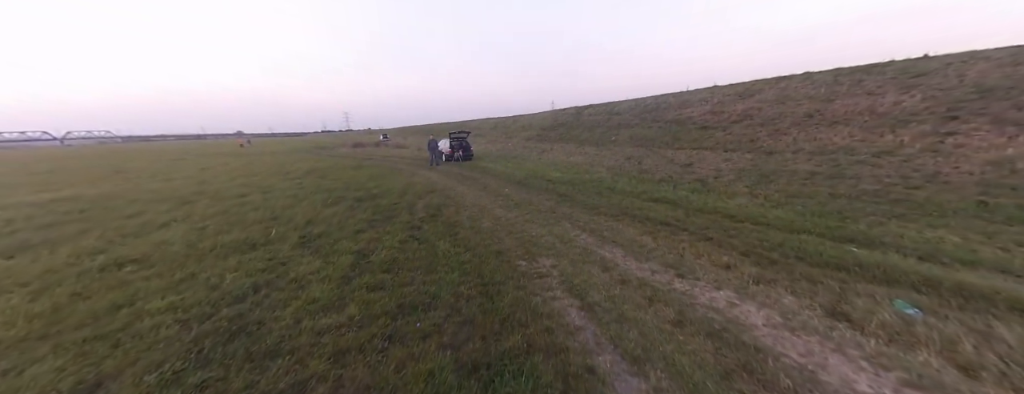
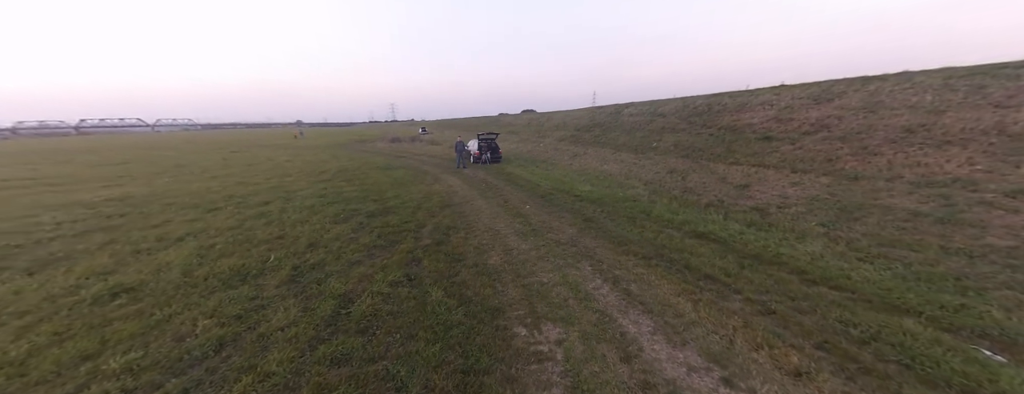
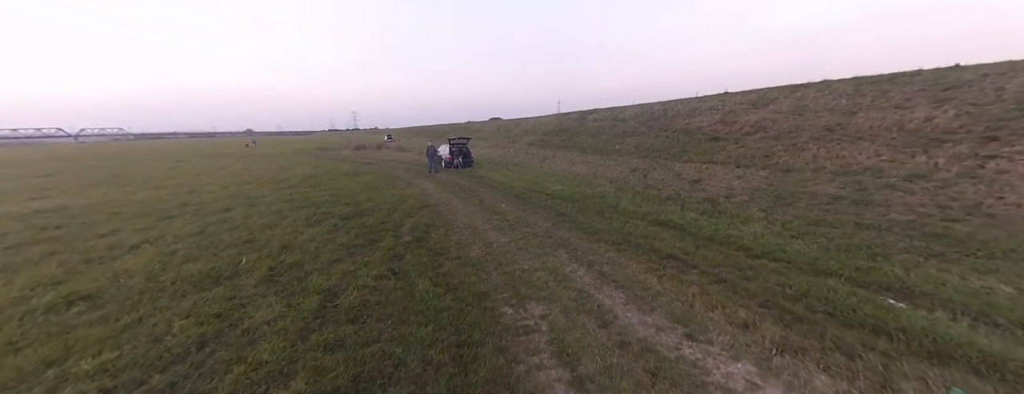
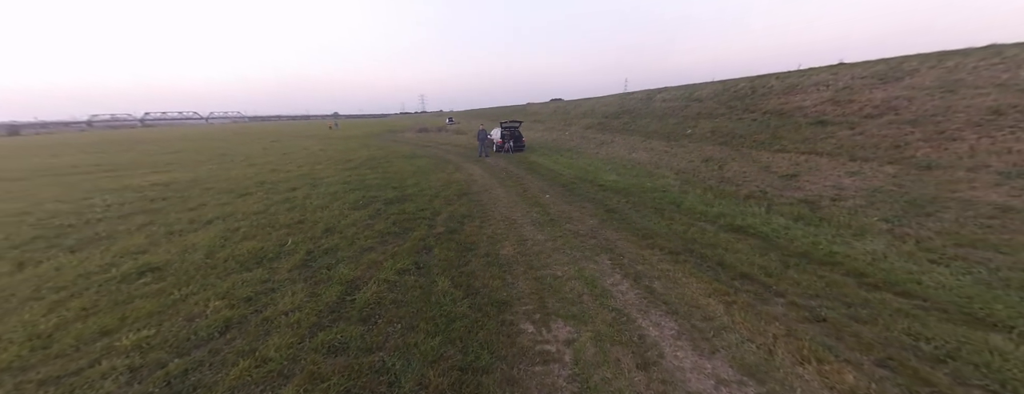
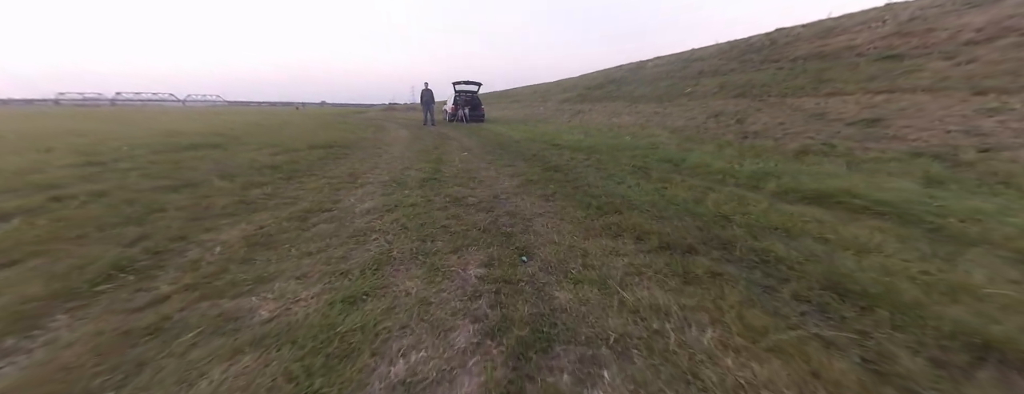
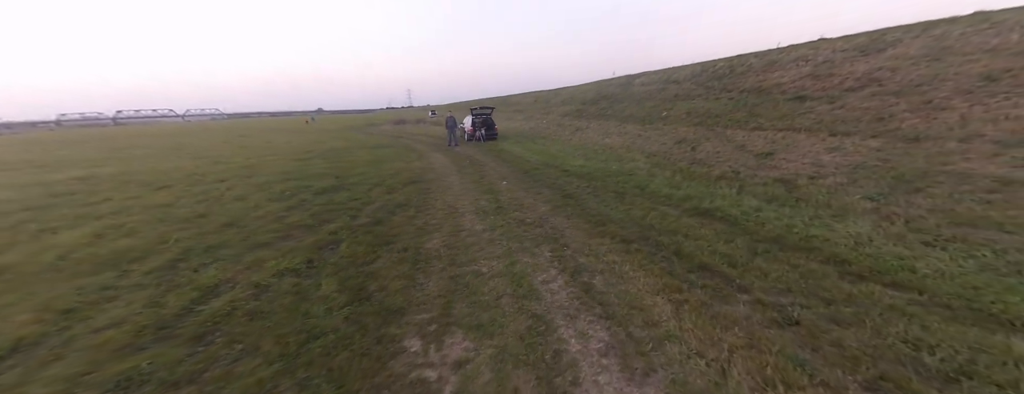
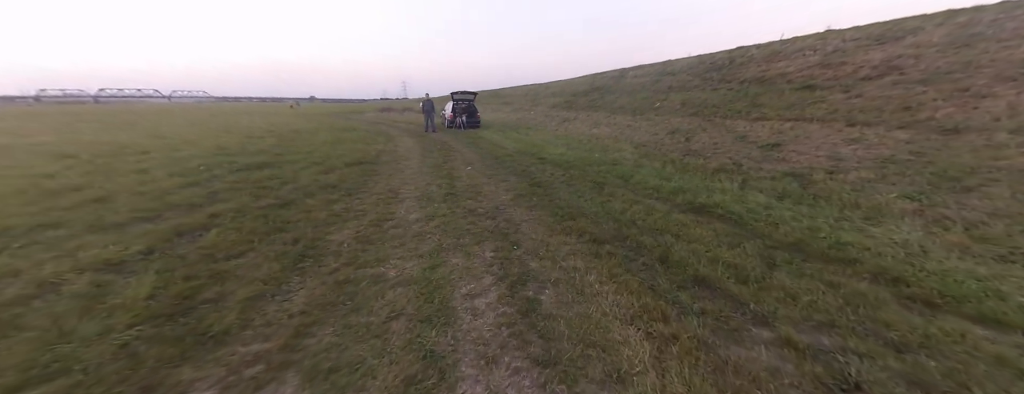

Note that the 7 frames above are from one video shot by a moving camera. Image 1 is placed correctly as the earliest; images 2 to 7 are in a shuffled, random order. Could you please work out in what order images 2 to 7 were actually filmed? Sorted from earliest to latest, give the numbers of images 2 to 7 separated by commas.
3, 2, 4, 6, 7, 5
